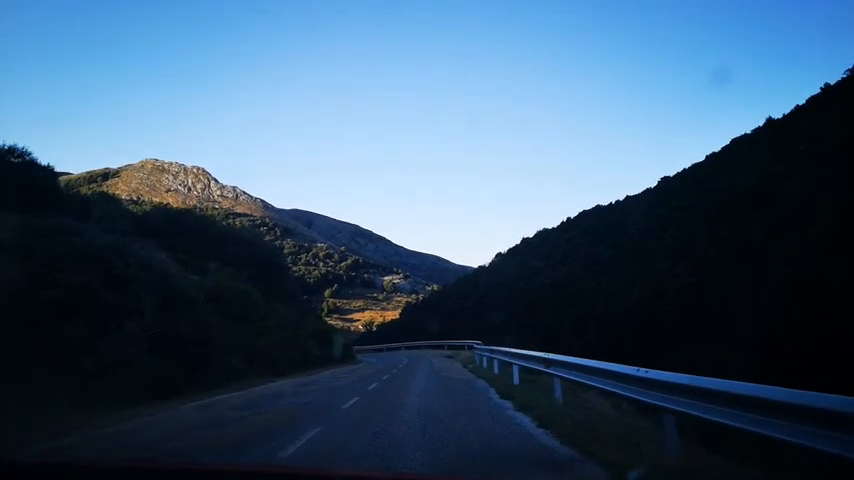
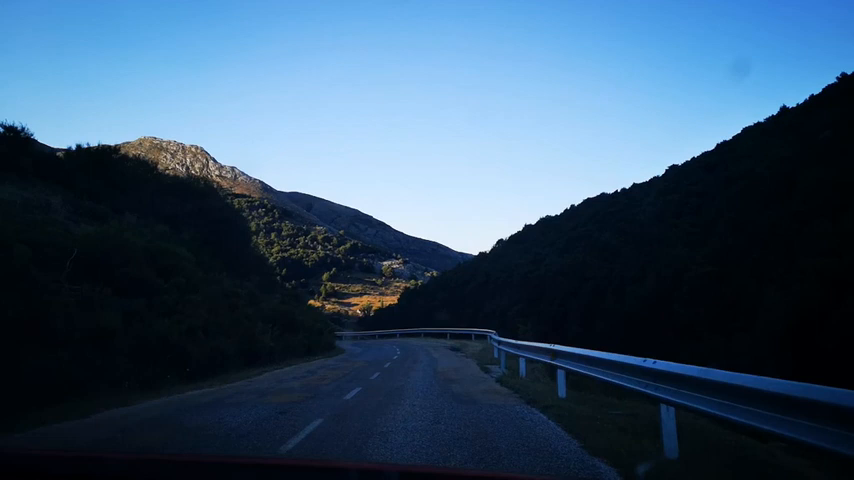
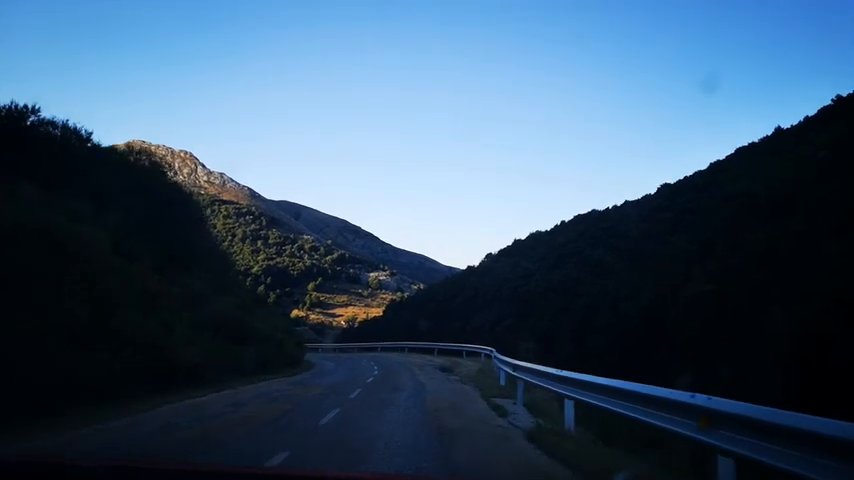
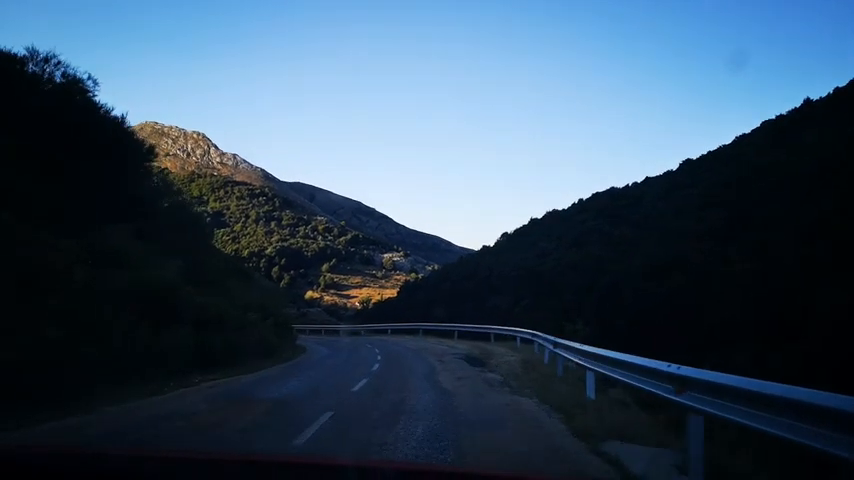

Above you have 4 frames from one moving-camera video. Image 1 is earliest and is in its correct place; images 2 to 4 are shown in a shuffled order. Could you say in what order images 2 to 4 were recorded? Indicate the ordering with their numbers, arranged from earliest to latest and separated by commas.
2, 3, 4
